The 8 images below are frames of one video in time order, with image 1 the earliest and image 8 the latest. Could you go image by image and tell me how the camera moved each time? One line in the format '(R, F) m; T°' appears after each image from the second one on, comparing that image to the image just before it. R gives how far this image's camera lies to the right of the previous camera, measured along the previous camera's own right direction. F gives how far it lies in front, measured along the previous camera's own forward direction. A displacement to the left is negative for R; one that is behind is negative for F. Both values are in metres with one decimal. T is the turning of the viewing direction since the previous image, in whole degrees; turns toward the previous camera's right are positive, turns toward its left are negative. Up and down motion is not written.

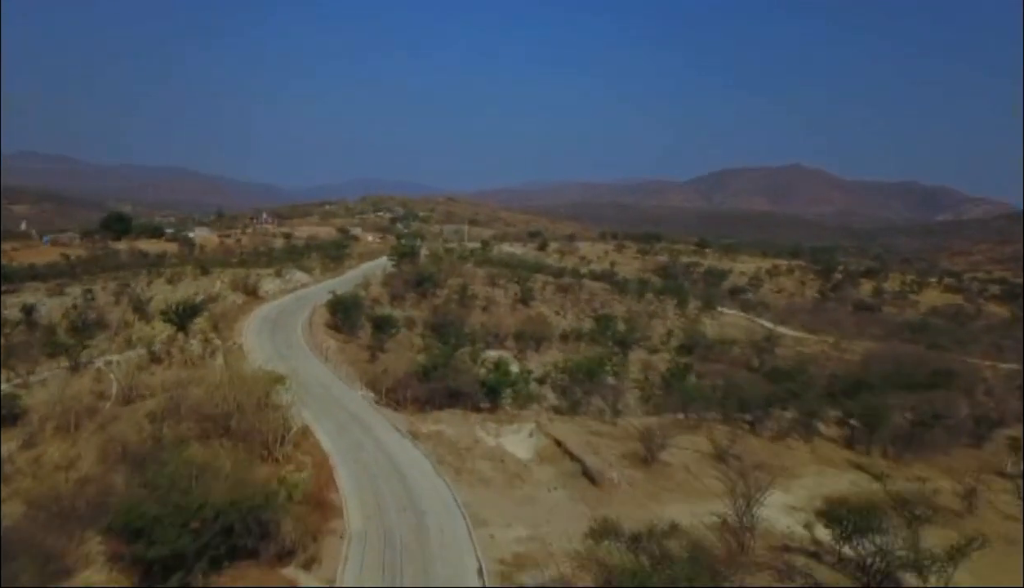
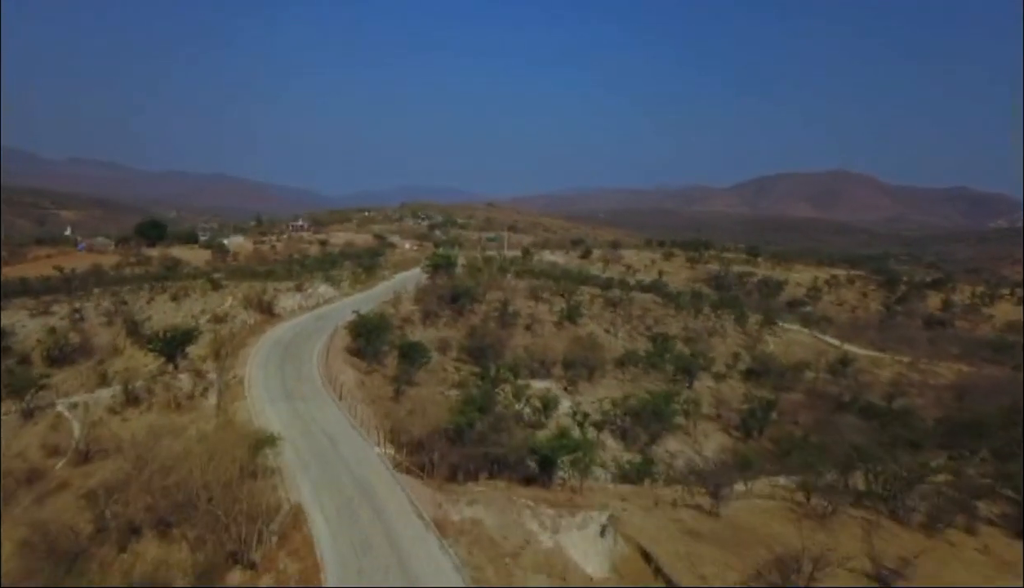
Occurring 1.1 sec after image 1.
(-0.4, +4.6) m; -3°
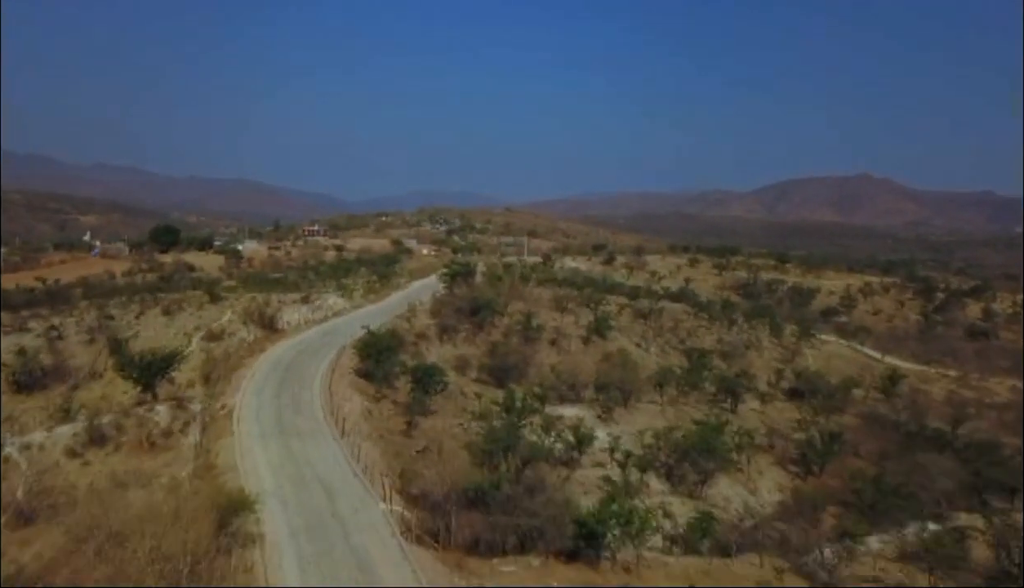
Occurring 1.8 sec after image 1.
(-0.3, +3.0) m; -1°
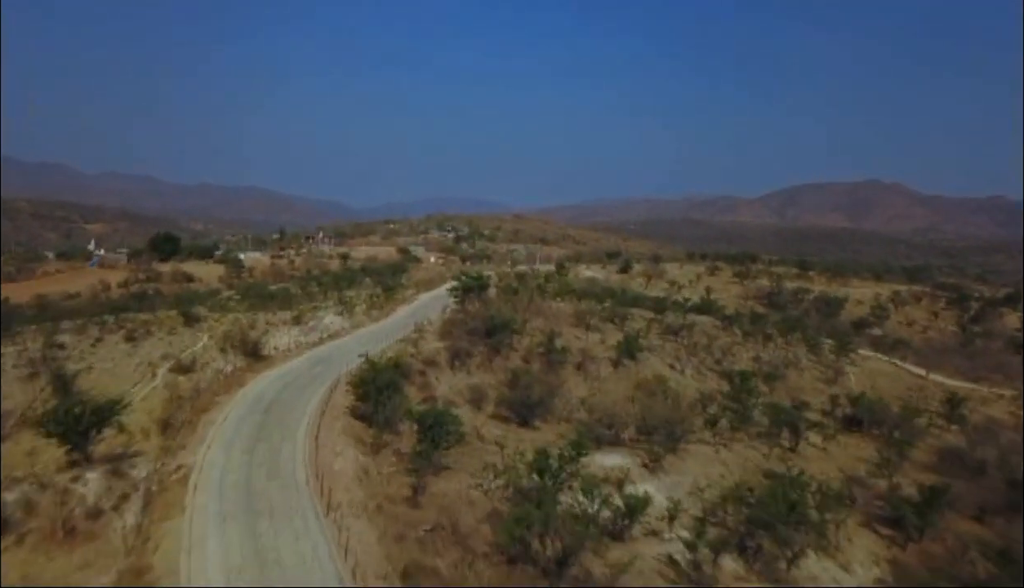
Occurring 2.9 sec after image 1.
(-0.5, +4.3) m; -1°
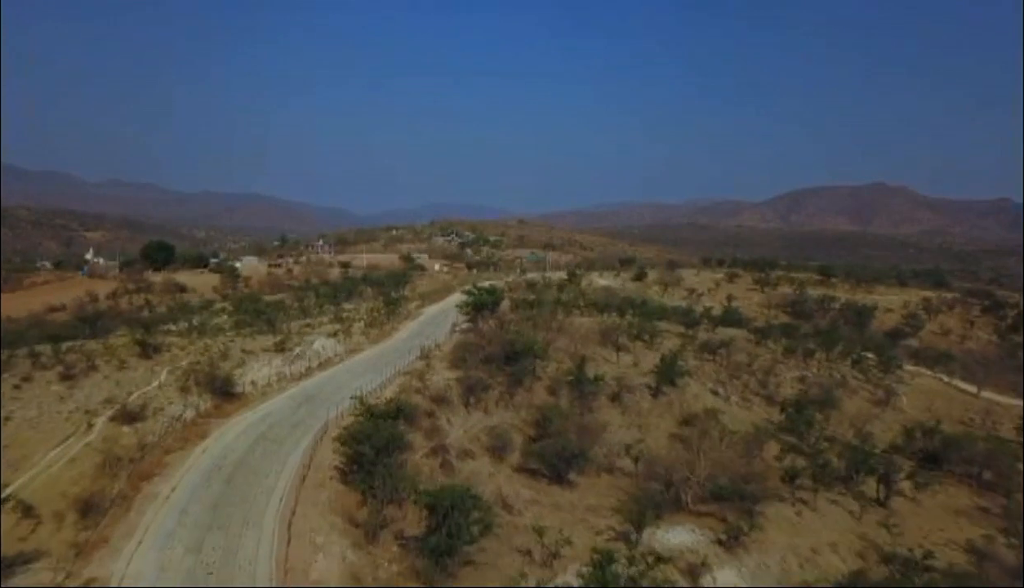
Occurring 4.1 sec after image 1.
(-0.7, +4.7) m; 0°
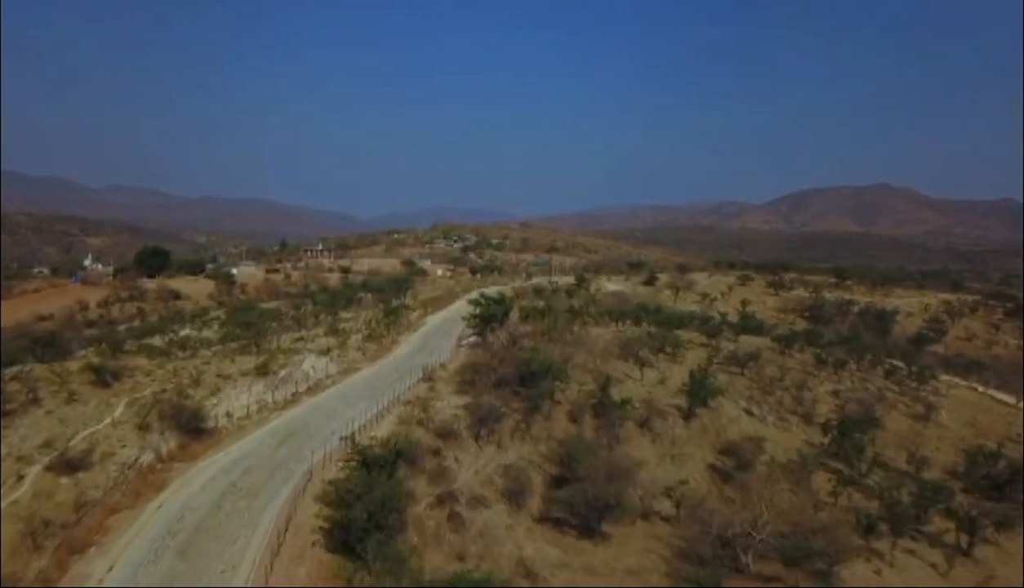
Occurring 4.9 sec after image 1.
(-0.4, +3.1) m; 0°
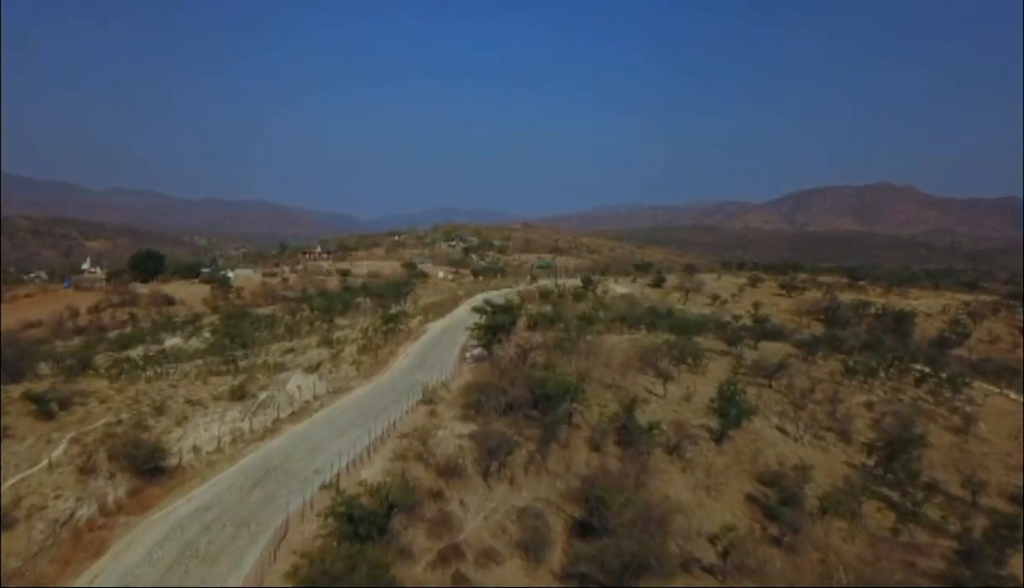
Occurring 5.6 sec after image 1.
(-0.2, +2.7) m; 0°
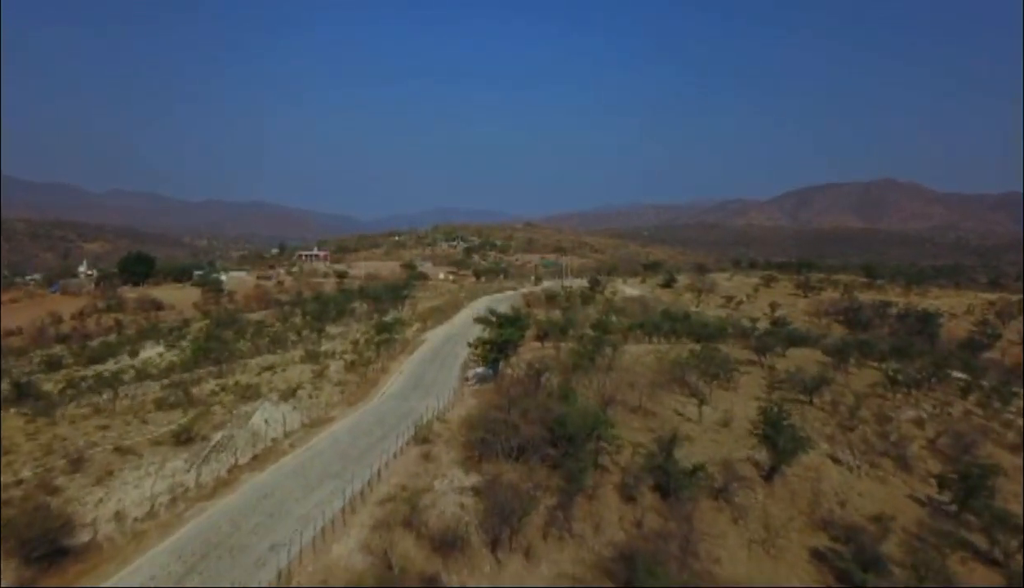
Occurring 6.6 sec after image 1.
(-0.2, +3.7) m; 0°
